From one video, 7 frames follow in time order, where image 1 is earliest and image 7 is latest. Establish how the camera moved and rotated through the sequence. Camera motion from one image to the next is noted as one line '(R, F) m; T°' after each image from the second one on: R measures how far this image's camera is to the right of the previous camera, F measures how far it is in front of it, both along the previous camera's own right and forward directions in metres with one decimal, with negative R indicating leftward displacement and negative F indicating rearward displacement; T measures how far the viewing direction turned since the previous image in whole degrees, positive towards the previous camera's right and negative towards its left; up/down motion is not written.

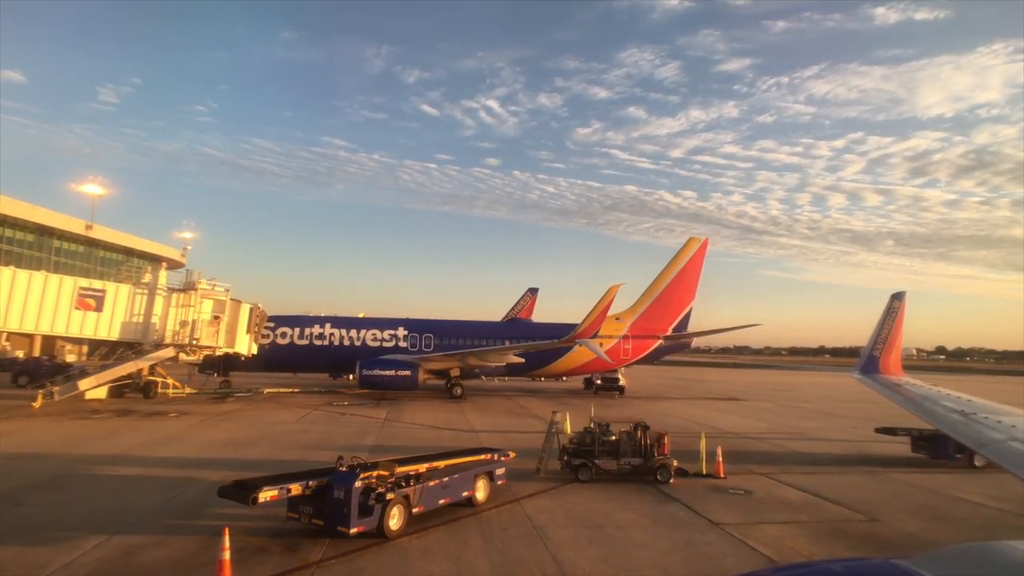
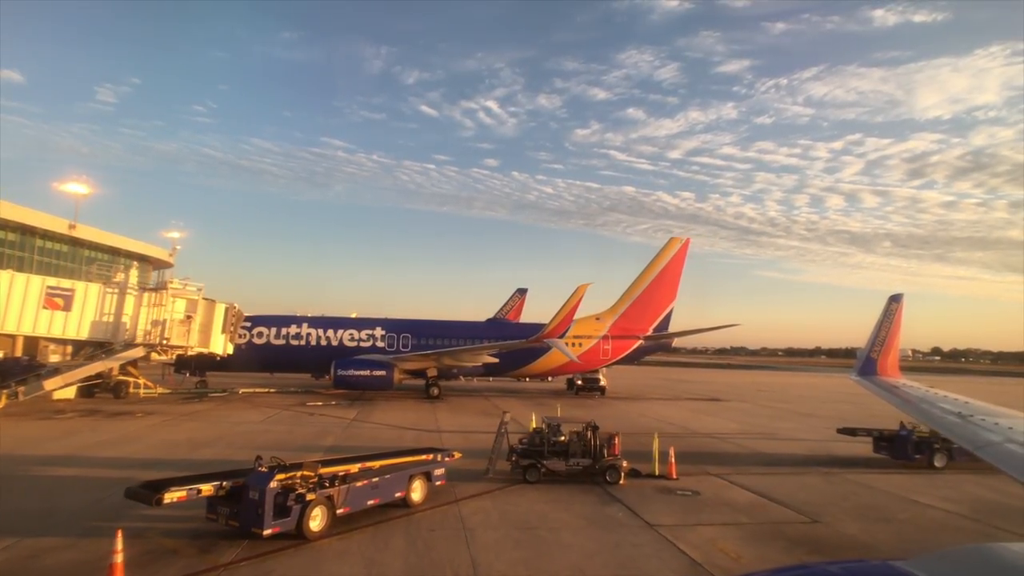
(+1.0, +0.1) m; 0°
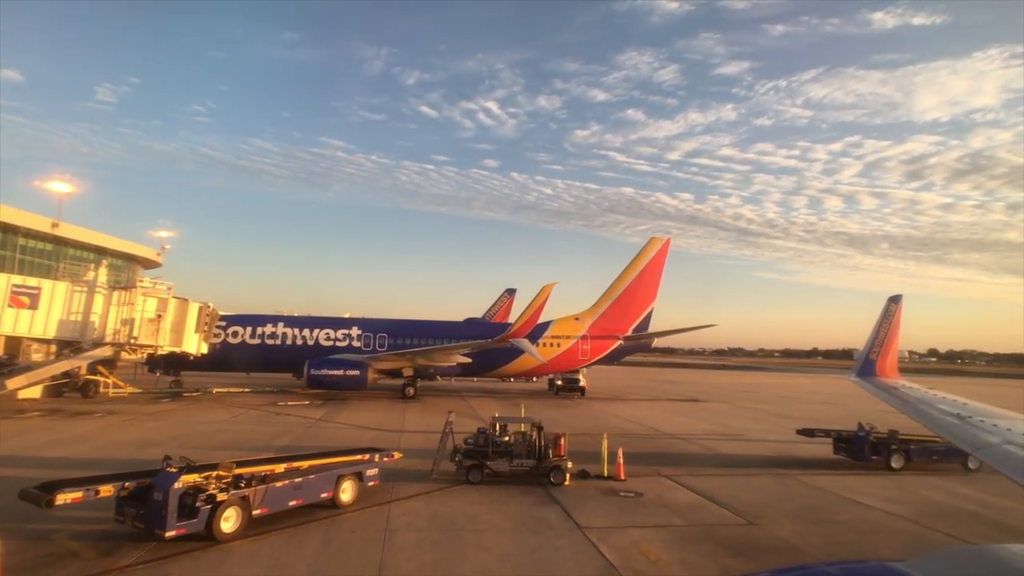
(+1.1, +0.2) m; 0°
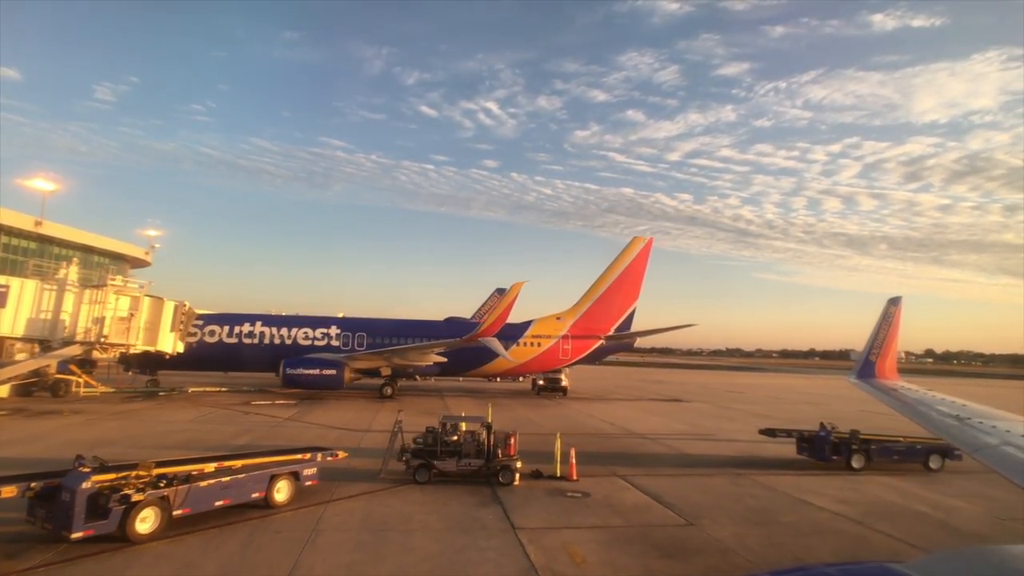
(+1.0, +0.2) m; 0°
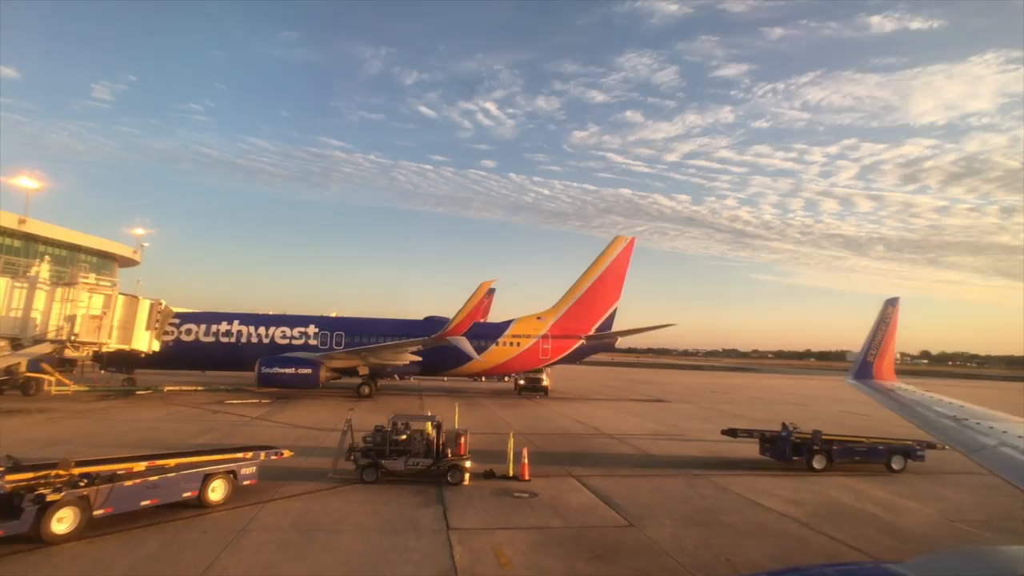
(+0.9, +0.1) m; 0°
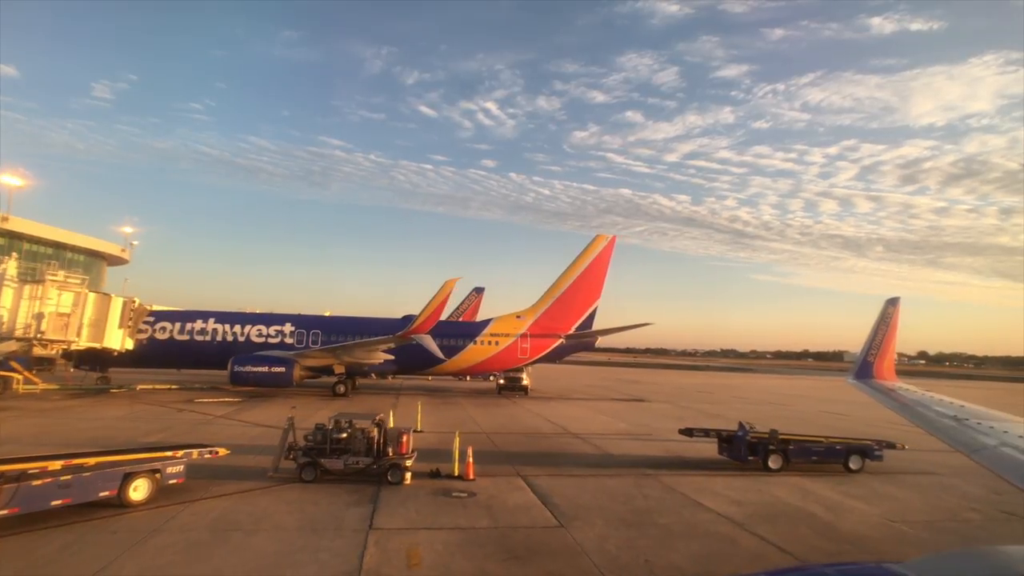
(+1.1, +0.2) m; 0°
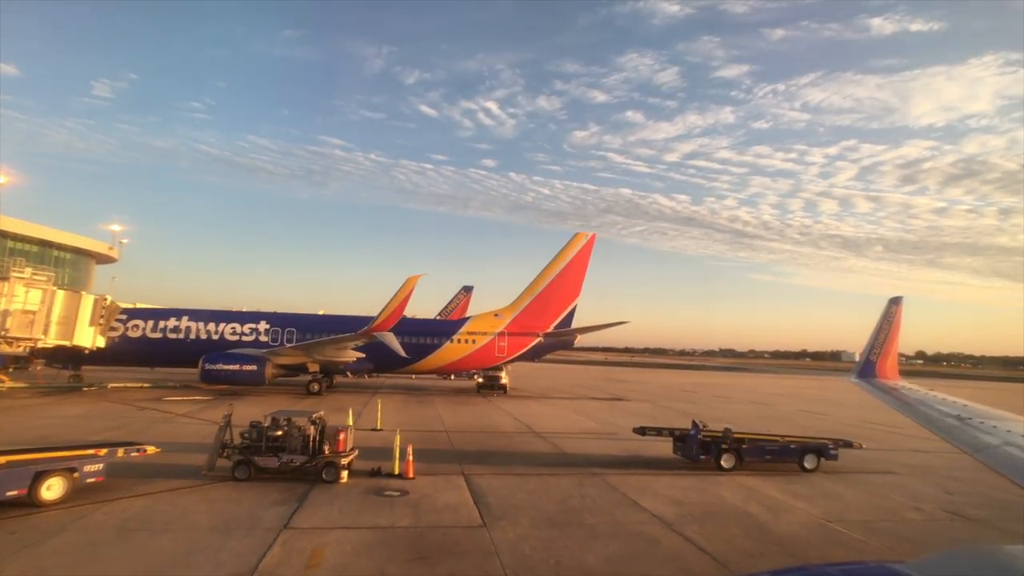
(+1.2, +0.2) m; 0°
